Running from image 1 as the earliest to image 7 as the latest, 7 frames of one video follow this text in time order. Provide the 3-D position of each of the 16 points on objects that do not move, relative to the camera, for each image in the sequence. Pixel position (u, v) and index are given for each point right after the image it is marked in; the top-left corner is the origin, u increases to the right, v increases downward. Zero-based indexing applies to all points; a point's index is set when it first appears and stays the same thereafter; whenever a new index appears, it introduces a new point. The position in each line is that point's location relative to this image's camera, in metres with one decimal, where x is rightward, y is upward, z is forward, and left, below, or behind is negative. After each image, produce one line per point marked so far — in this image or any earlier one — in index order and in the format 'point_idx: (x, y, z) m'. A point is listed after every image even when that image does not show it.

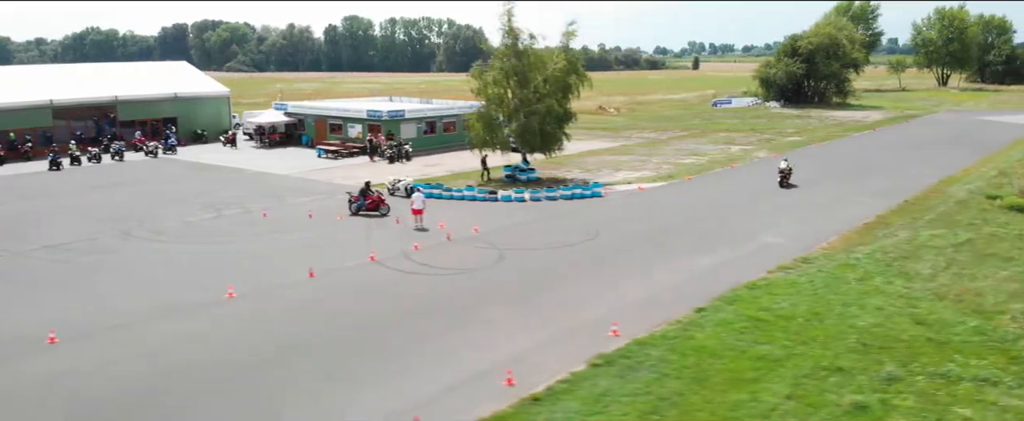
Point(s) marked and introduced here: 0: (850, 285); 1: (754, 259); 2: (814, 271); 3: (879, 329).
0: (+5.4, -1.2, +16.3) m
1: (+4.2, -0.9, +18.1) m
2: (+5.0, -1.1, +17.0) m
3: (+5.0, -1.7, +14.0) m
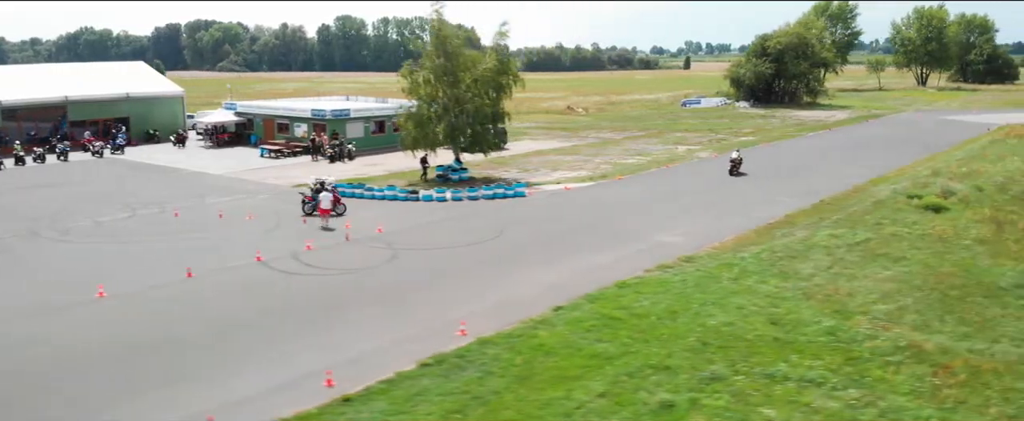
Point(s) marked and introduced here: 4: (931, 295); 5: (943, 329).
0: (+3.4, -1.2, +16.3) m
1: (+2.2, -0.9, +18.1) m
2: (+3.0, -1.1, +17.0) m
3: (+3.0, -1.7, +14.0) m
4: (+6.5, -1.4, +15.9) m
5: (+6.0, -1.7, +14.2) m
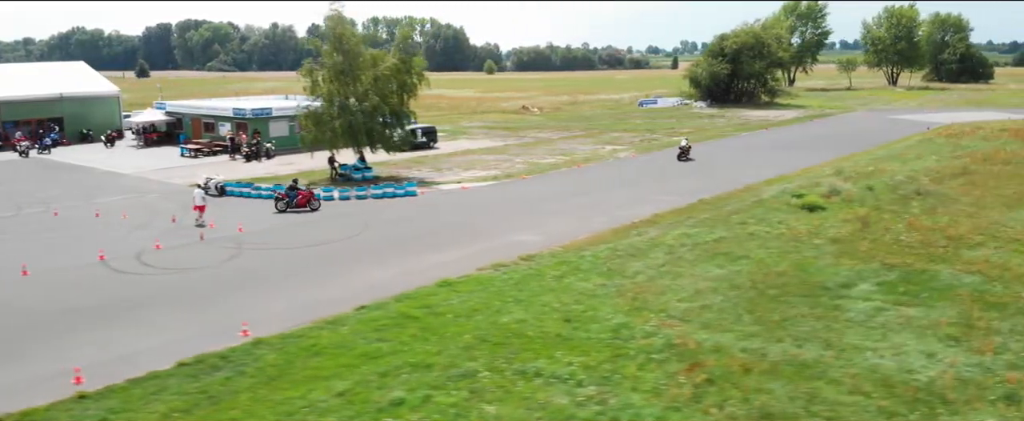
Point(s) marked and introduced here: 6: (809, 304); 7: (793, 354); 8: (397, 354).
0: (+0.5, -1.2, +16.3) m
1: (-0.7, -0.9, +18.1) m
2: (+0.1, -1.0, +16.9) m
3: (0.0, -1.6, +14.0) m
4: (+3.6, -1.4, +15.8) m
5: (+3.1, -1.7, +14.1) m
6: (+4.5, -1.5, +15.4) m
7: (+3.6, -1.9, +13.1) m
8: (-1.5, -1.8, +12.8) m
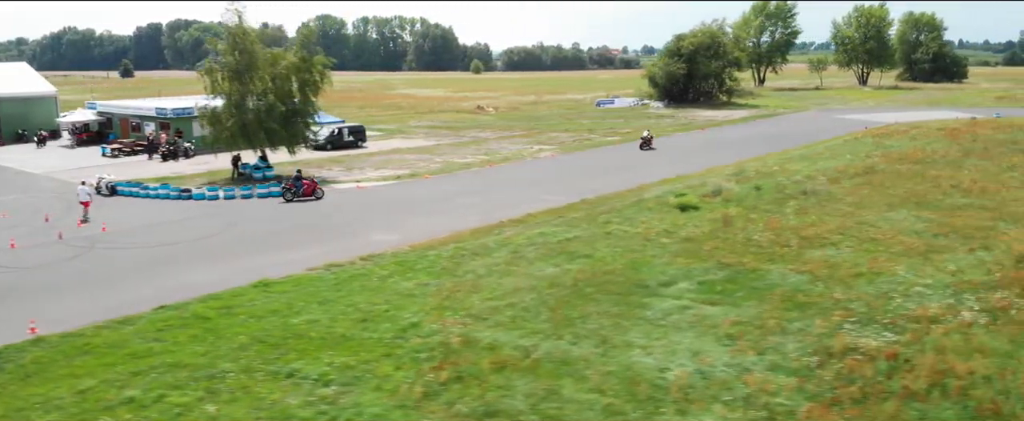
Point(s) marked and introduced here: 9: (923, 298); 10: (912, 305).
0: (-2.5, -1.2, +16.3) m
1: (-3.6, -0.9, +18.1) m
2: (-2.8, -1.0, +16.9) m
3: (-3.0, -1.6, +14.0) m
4: (+0.6, -1.4, +15.7) m
5: (+0.1, -1.7, +14.1) m
6: (+1.6, -1.5, +15.3) m
7: (+0.6, -1.9, +13.0) m
8: (-4.5, -1.8, +12.8) m
9: (+6.3, -1.4, +15.5) m
10: (+6.0, -1.4, +15.0) m
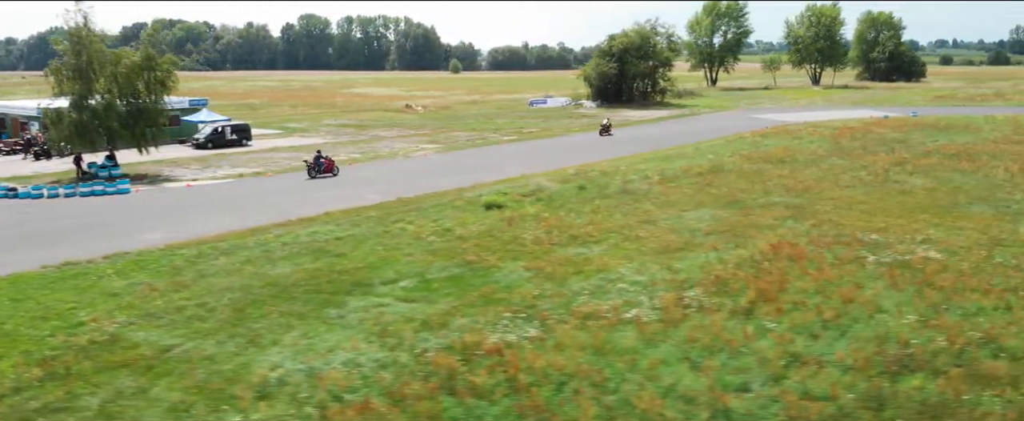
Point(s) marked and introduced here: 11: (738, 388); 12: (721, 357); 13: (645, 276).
0: (-7.3, -1.1, +16.4) m
1: (-8.3, -0.9, +18.2) m
2: (-7.6, -1.0, +17.1) m
3: (-7.7, -1.6, +14.1) m
4: (-4.1, -1.3, +15.8) m
5: (-4.7, -1.6, +14.2) m
6: (-3.2, -1.4, +15.4) m
7: (-4.2, -1.8, +13.1) m
8: (-9.3, -1.8, +13.0) m
9: (+1.5, -1.3, +15.5) m
10: (+1.2, -1.4, +15.0) m
11: (+2.5, -2.0, +11.3) m
12: (+2.6, -1.8, +12.4) m
13: (+2.3, -1.0, +17.0) m
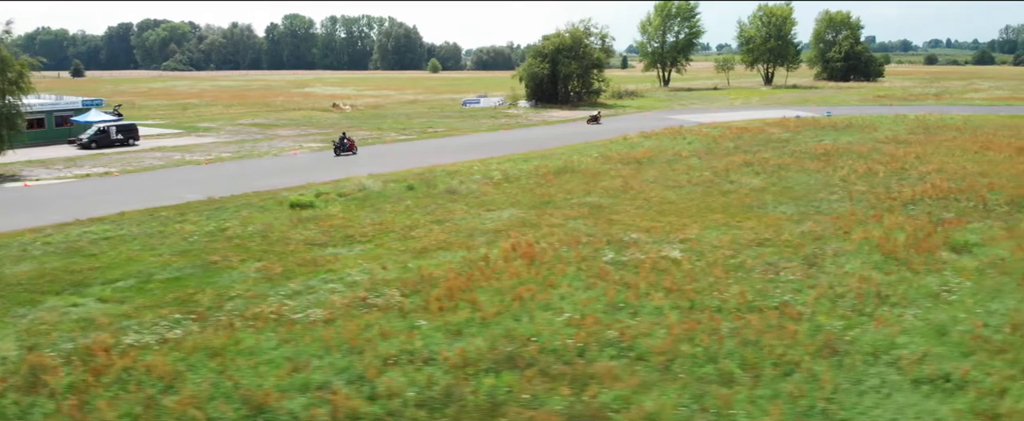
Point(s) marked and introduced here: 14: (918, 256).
0: (-12.0, -1.1, +16.8) m
1: (-13.1, -0.8, +18.6) m
2: (-12.3, -1.0, +17.4) m
3: (-12.6, -1.6, +14.5) m
4: (-8.9, -1.3, +16.1) m
5: (-9.5, -1.6, +14.5) m
6: (-8.0, -1.4, +15.7) m
7: (-9.1, -1.8, +13.4) m
8: (-14.1, -1.8, +13.4) m
9: (-3.3, -1.3, +15.6) m
10: (-3.6, -1.4, +15.1) m
11: (-2.4, -2.0, +11.5) m
12: (-2.3, -1.8, +12.5) m
13: (-2.5, -1.0, +17.1) m
14: (+7.3, -0.8, +18.0) m
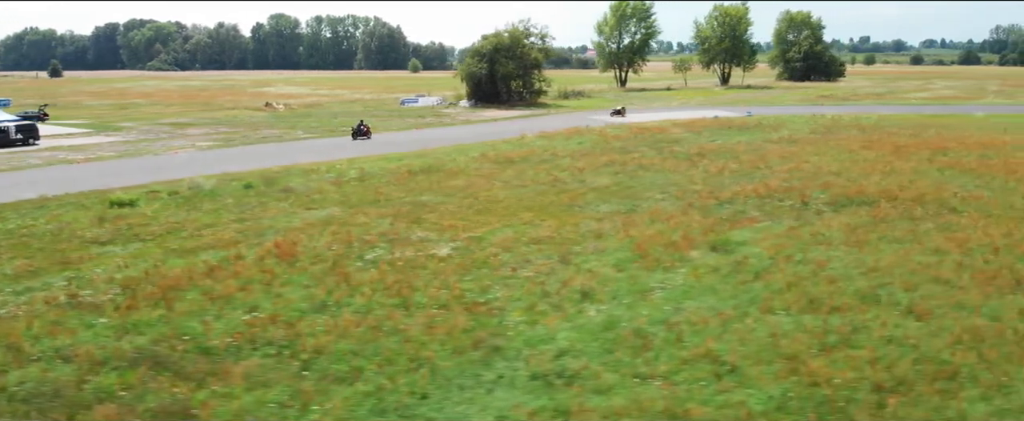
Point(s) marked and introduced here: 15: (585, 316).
0: (-16.5, -1.1, +17.4) m
1: (-17.6, -0.8, +19.3) m
2: (-16.8, -0.9, +18.1) m
3: (-17.1, -1.5, +15.1) m
4: (-13.4, -1.3, +16.7) m
5: (-14.1, -1.6, +15.1) m
6: (-12.5, -1.4, +16.2) m
7: (-13.6, -1.8, +14.0) m
8: (-18.7, -1.7, +14.1) m
9: (-7.8, -1.3, +16.1) m
10: (-8.2, -1.4, +15.6) m
11: (-7.0, -2.0, +11.9) m
12: (-6.9, -1.8, +13.0) m
13: (-7.0, -1.0, +17.6) m
14: (+2.8, -0.8, +18.3) m
15: (+1.1, -1.5, +14.9) m
